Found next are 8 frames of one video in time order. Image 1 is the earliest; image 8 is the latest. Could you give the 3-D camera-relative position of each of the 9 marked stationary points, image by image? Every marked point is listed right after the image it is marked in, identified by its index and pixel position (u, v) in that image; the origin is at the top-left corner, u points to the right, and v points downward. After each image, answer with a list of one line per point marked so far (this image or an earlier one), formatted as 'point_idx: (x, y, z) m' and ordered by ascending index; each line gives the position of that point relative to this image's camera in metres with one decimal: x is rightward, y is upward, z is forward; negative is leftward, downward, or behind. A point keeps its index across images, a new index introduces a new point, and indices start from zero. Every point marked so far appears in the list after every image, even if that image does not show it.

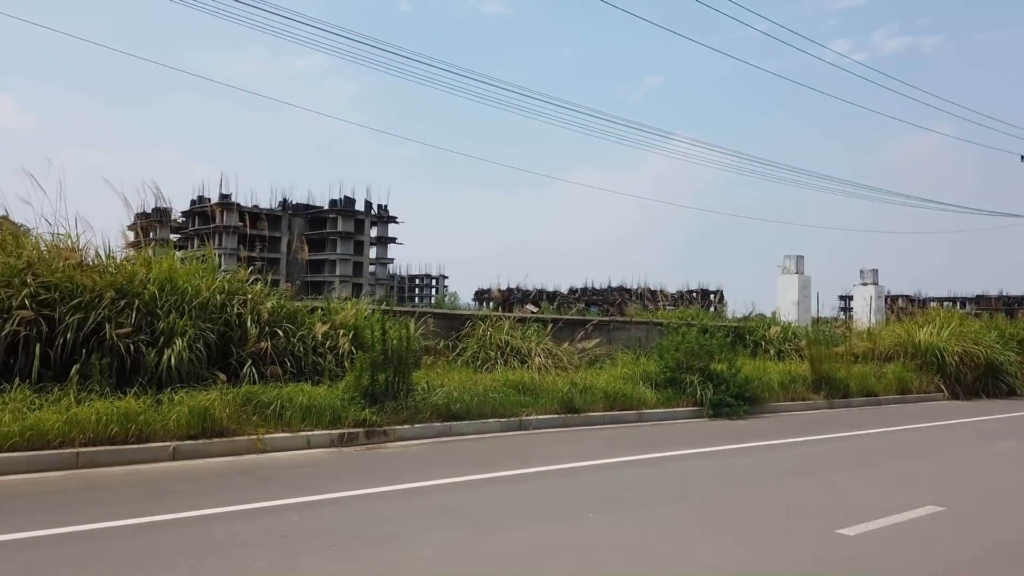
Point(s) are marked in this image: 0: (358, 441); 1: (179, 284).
0: (-1.7, -1.7, +8.4) m
1: (-3.9, 0.0, +8.8) m
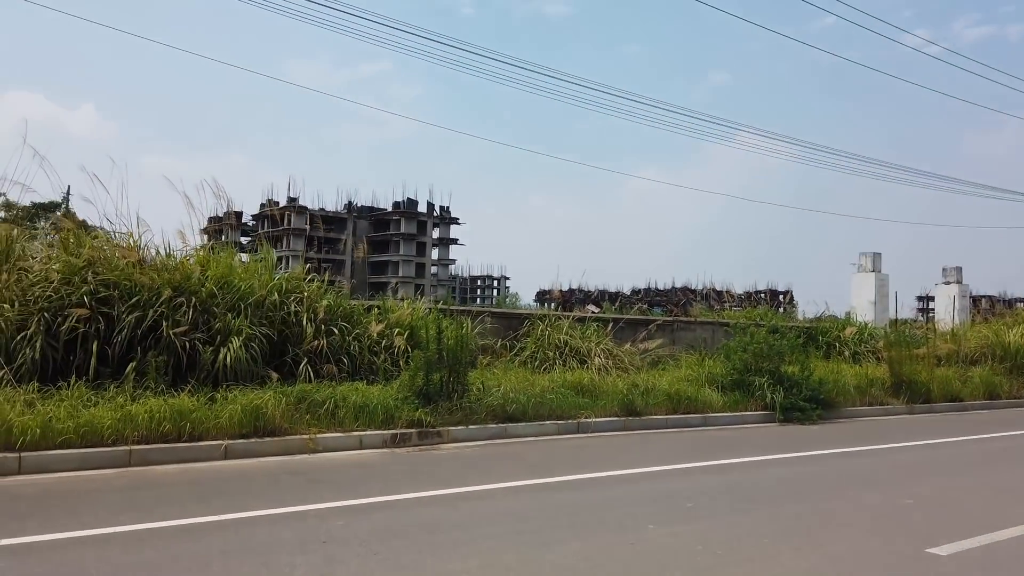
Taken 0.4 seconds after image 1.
0: (-1.1, -1.7, +8.2) m
1: (-3.2, +0.1, +8.7) m
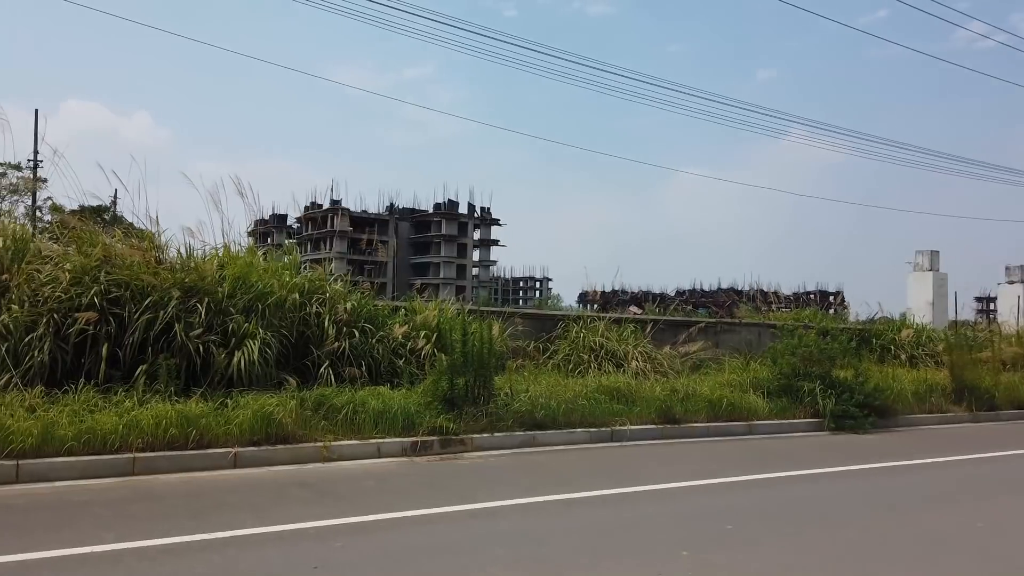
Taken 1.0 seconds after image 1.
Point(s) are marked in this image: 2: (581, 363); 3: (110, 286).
0: (-0.8, -1.7, +7.8) m
1: (-2.9, +0.1, +8.4) m
2: (+1.1, -1.2, +12.1) m
3: (-4.1, 0.0, +7.6) m
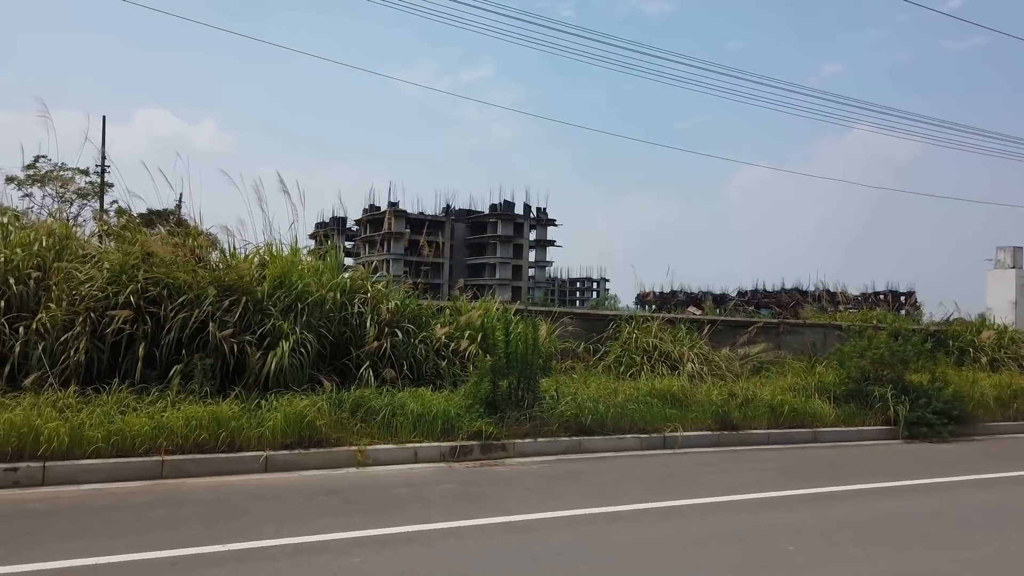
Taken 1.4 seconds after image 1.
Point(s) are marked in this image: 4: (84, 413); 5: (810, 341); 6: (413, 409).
0: (-0.4, -1.7, +7.4) m
1: (-2.4, +0.1, +8.2) m
2: (+1.9, -1.2, +11.6) m
3: (-3.7, 0.0, +7.5) m
4: (-3.6, -1.1, +6.3) m
5: (+5.7, -1.0, +14.3) m
6: (-1.0, -1.2, +7.6) m
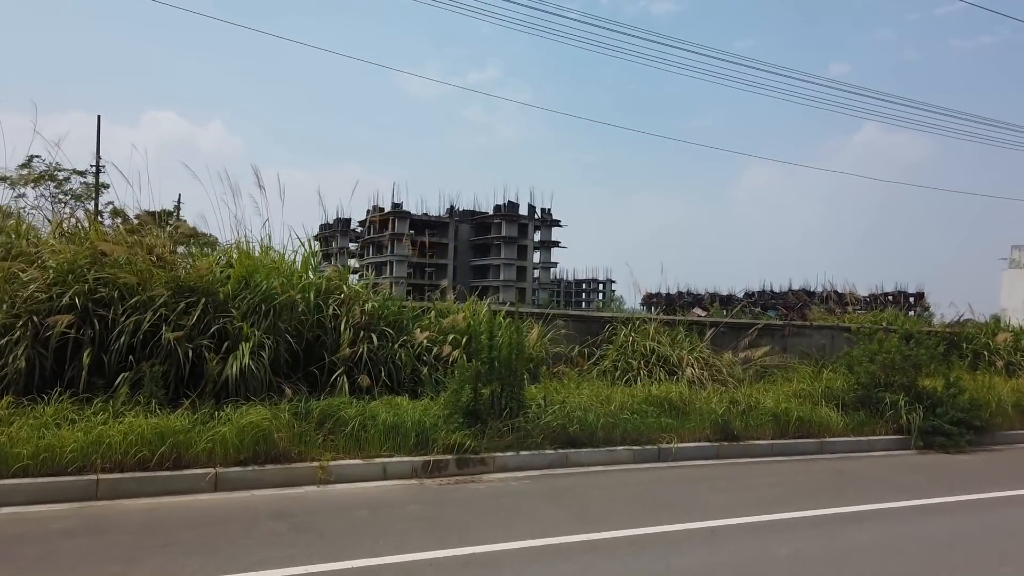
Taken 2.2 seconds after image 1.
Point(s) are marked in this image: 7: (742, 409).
0: (-0.6, -1.7, +6.8) m
1: (-2.6, +0.1, +7.7) m
2: (+1.7, -1.2, +11.0) m
3: (-3.9, 0.0, +6.9) m
4: (-3.8, -1.1, +5.7) m
5: (+5.5, -1.0, +13.6) m
6: (-1.2, -1.2, +7.0) m
7: (+2.9, -1.5, +9.3) m
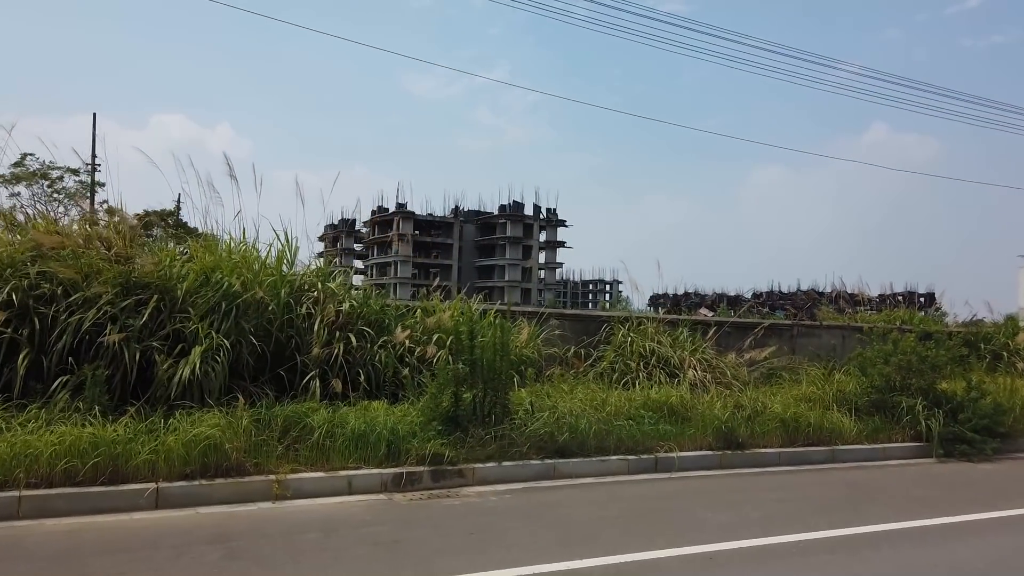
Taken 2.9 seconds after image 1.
0: (-0.8, -1.6, +6.2) m
1: (-2.8, +0.1, +7.0) m
2: (+1.6, -1.2, +10.3) m
3: (-4.0, +0.1, +6.3) m
4: (-4.0, -1.0, +5.1) m
5: (+5.4, -1.0, +12.9) m
6: (-1.4, -1.2, +6.4) m
7: (+2.7, -1.5, +8.6) m
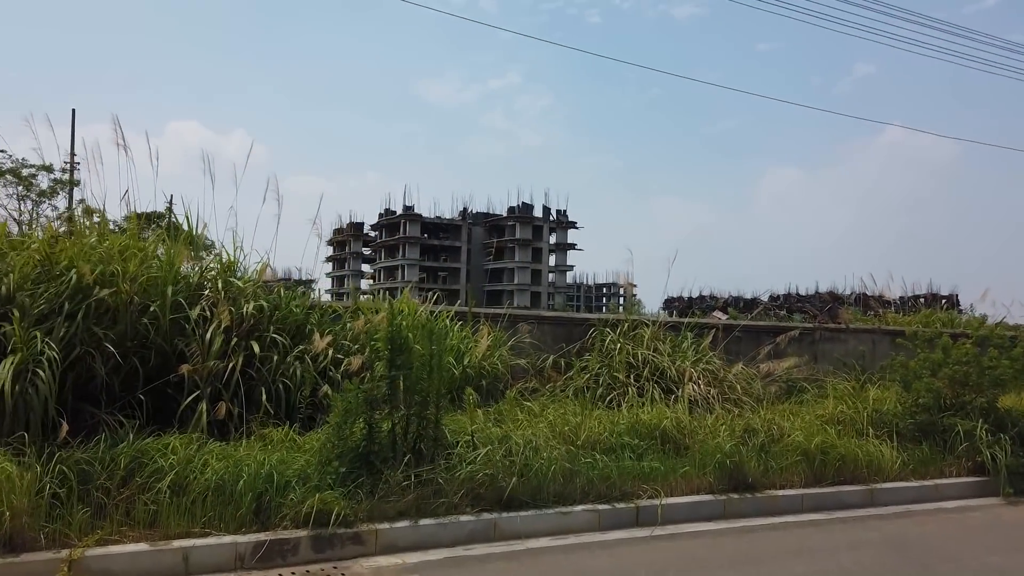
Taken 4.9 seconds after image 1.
0: (-1.3, -1.6, +4.4) m
1: (-3.3, +0.1, +5.3) m
2: (+1.2, -1.1, +8.5) m
3: (-4.5, +0.1, +4.6) m
4: (-4.5, -1.0, +3.4) m
5: (+5.1, -0.9, +11.0) m
6: (-1.9, -1.2, +4.6) m
7: (+2.3, -1.4, +6.8) m
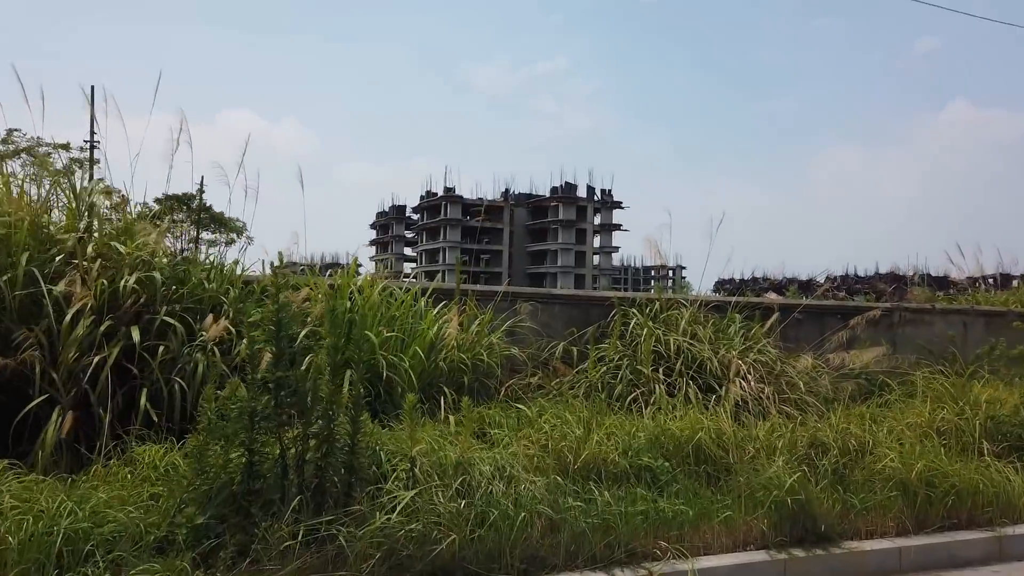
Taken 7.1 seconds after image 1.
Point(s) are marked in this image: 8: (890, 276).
0: (-1.6, -1.4, +2.7) m
1: (-3.6, +0.3, +3.7) m
2: (+1.1, -0.9, +6.6) m
3: (-4.8, +0.3, +3.1) m
4: (-4.9, -0.8, +1.9) m
5: (+5.2, -0.6, +8.9) m
6: (-2.2, -1.0, +2.9) m
7: (+2.1, -1.2, +4.8) m
8: (+8.8, +0.3, +17.4) m
